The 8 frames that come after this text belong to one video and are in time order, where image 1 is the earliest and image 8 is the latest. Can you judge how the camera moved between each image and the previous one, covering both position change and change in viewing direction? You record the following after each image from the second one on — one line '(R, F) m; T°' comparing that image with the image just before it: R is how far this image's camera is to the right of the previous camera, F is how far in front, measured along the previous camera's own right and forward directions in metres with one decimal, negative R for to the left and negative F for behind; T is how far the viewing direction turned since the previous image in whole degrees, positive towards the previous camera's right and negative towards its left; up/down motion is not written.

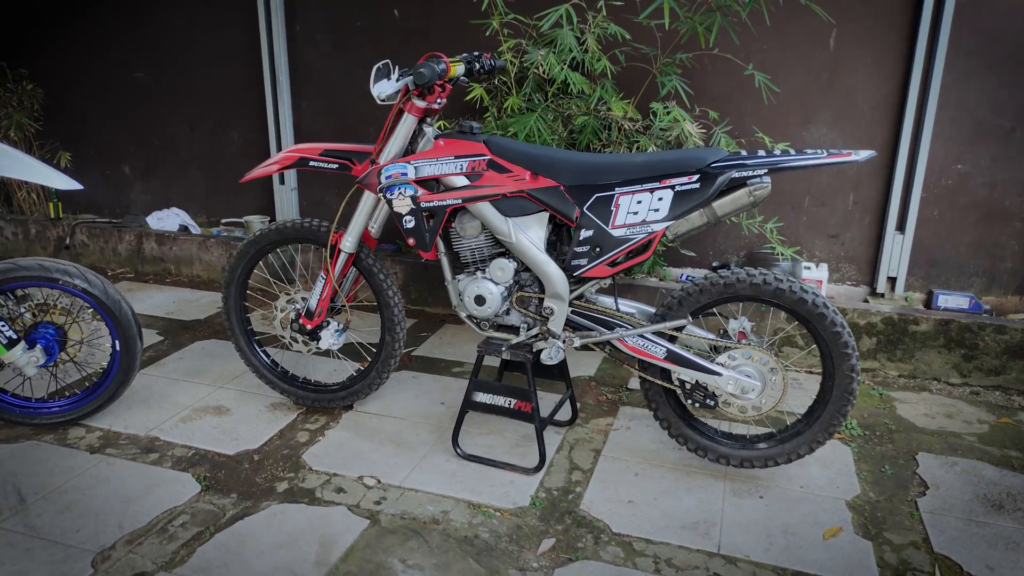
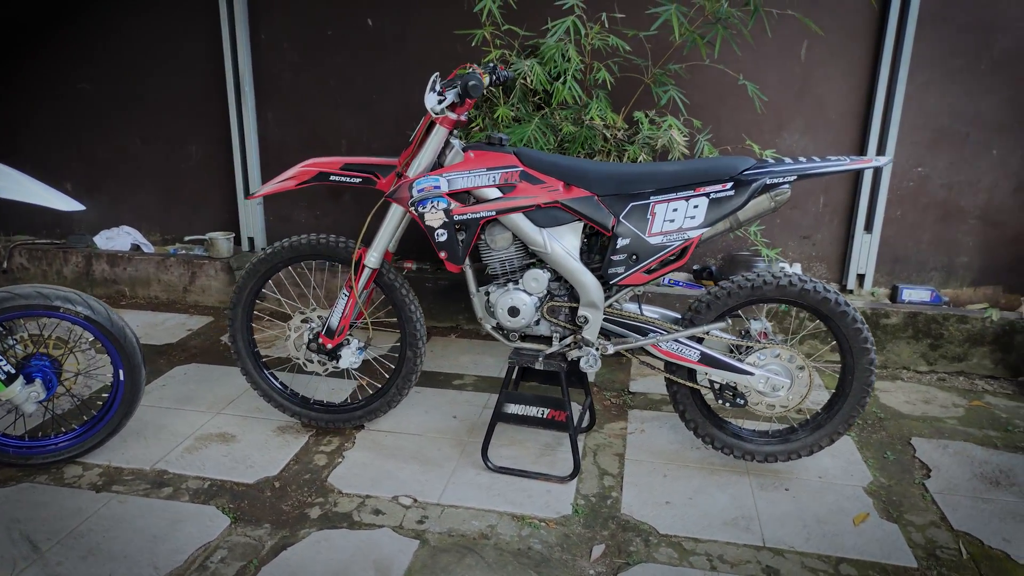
(-0.4, 0.0) m; +7°
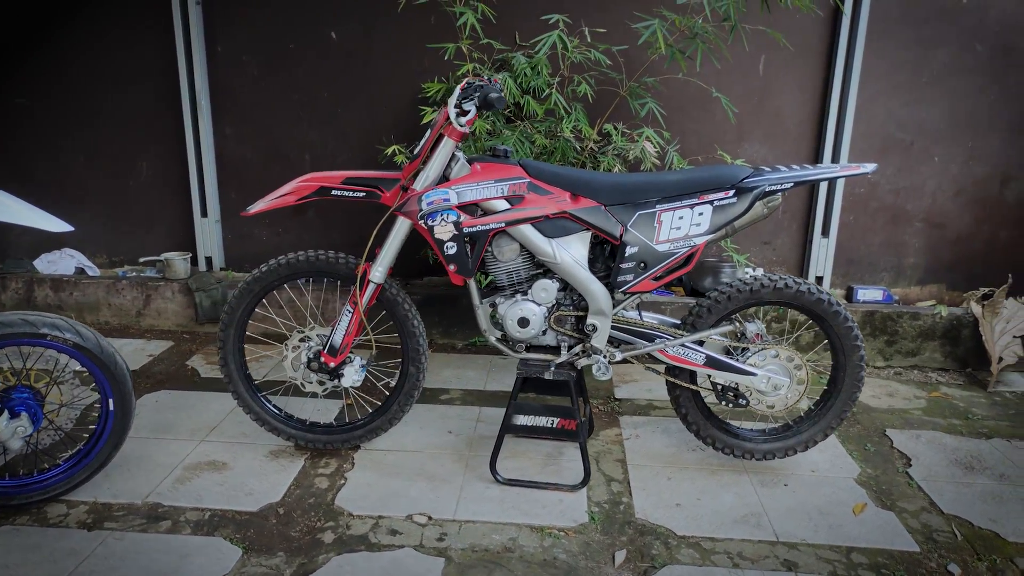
(-0.3, 0.0) m; +6°
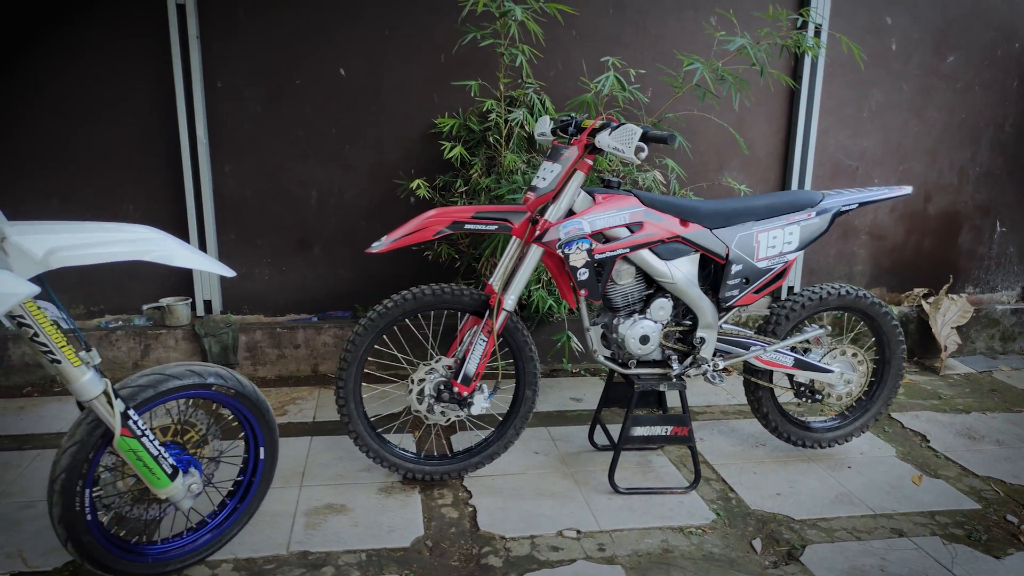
(-1.0, 0.0) m; +13°
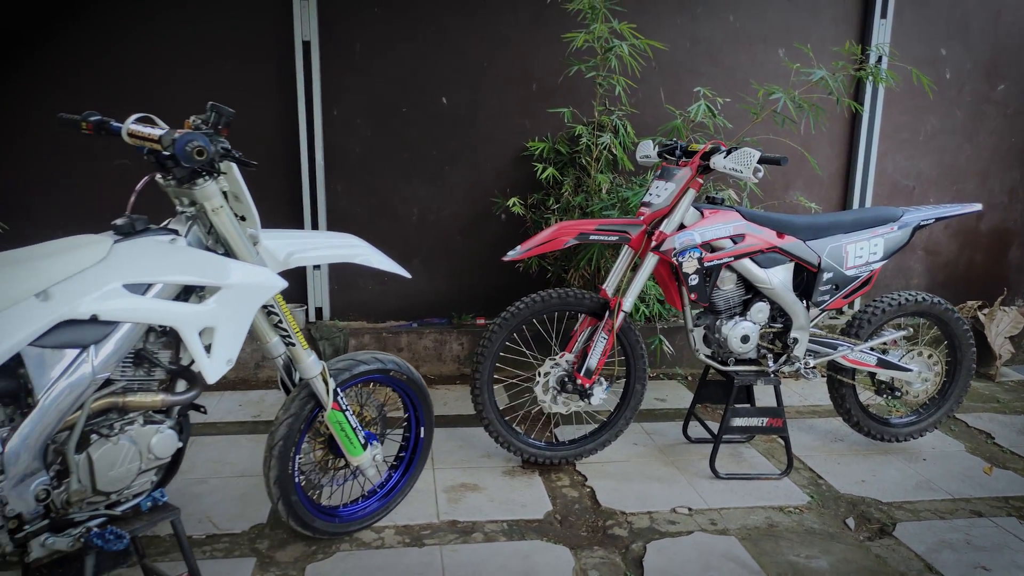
(-0.4, -0.3) m; -1°
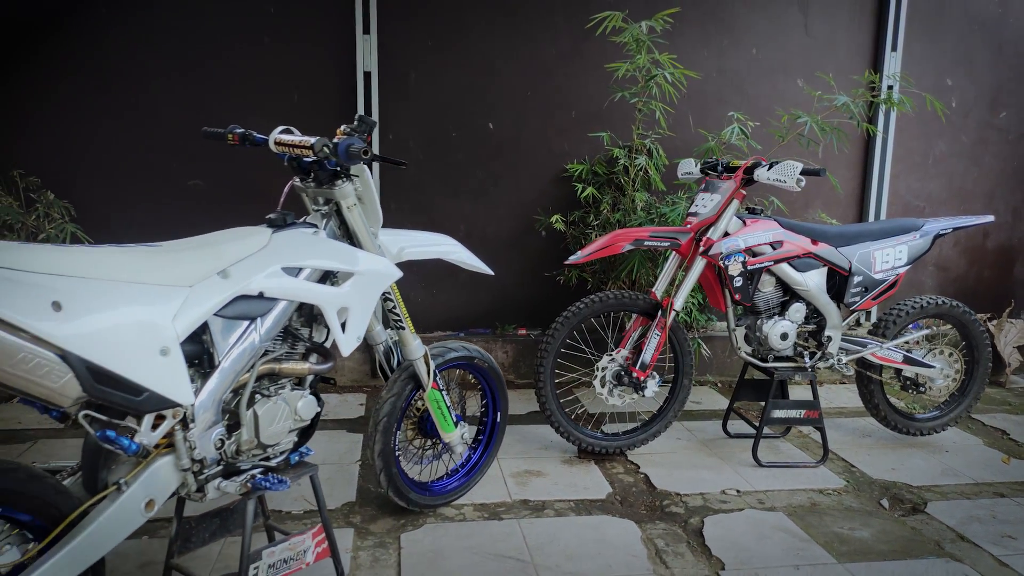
(-0.3, -0.3) m; 0°
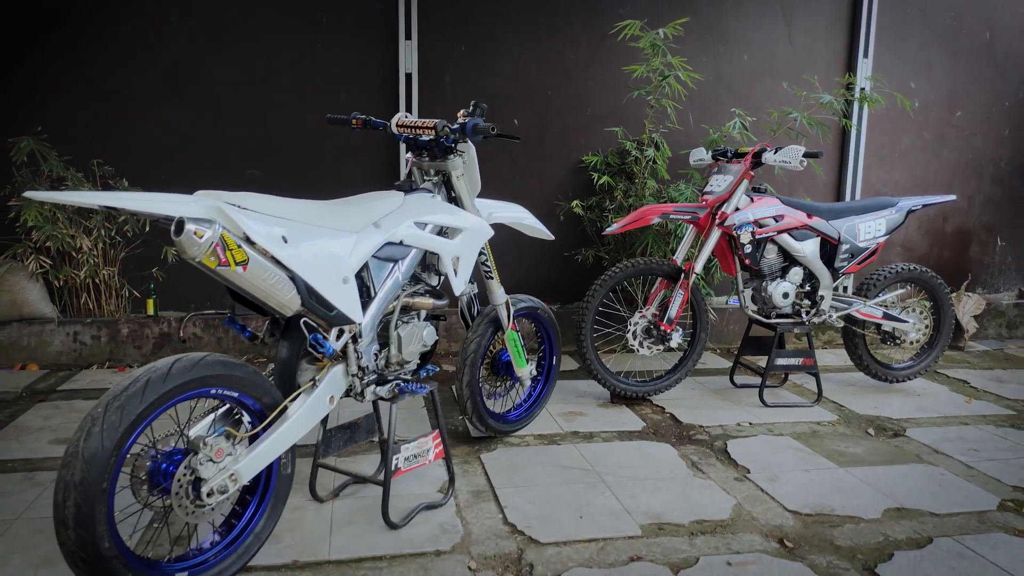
(-0.4, -0.5) m; +3°
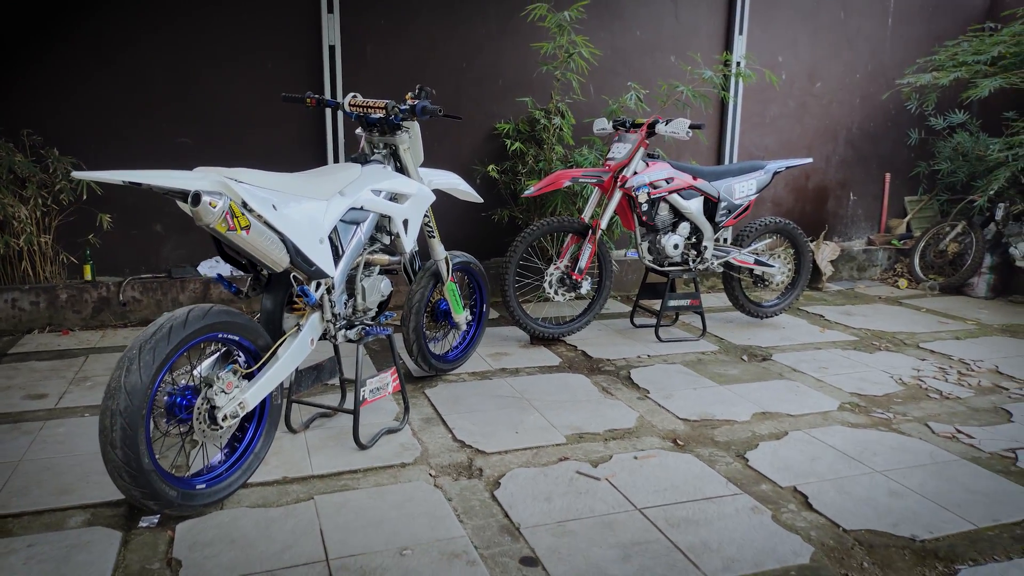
(-0.2, -0.5) m; +8°
